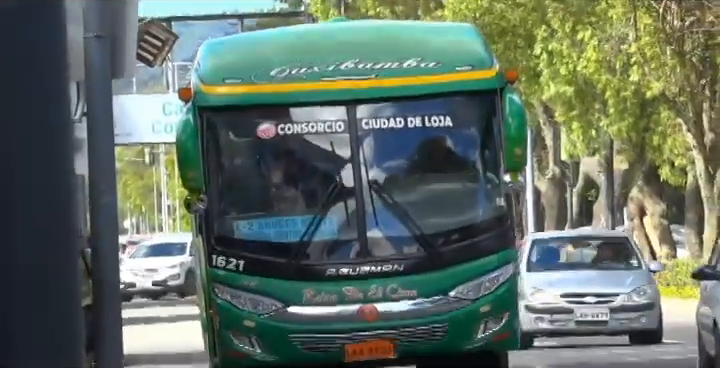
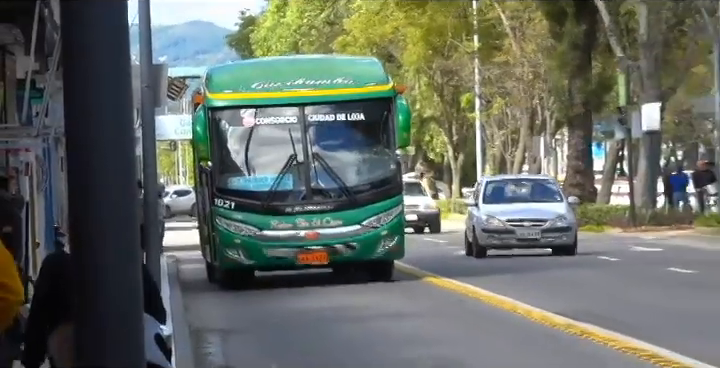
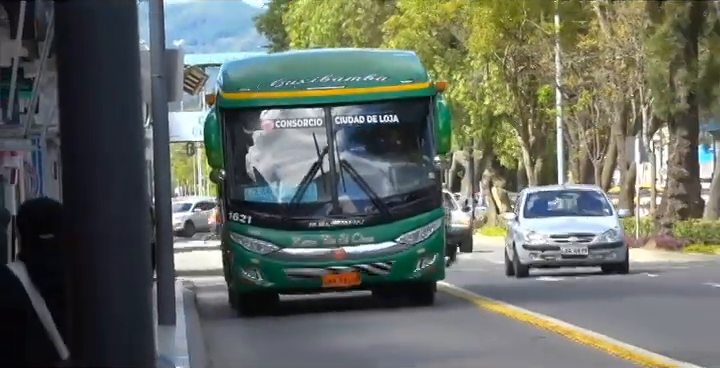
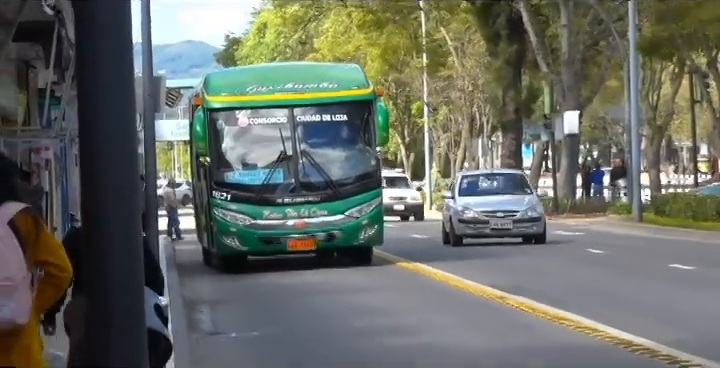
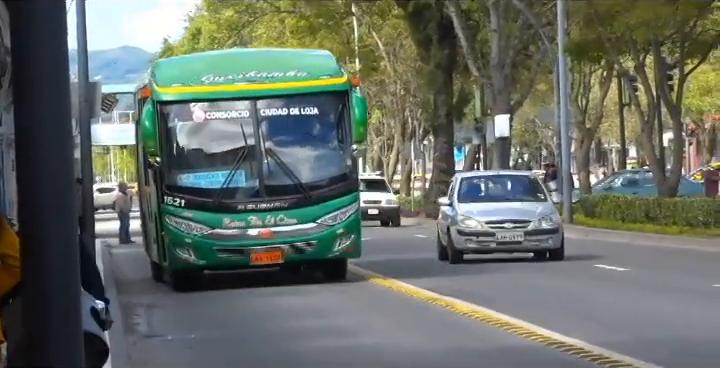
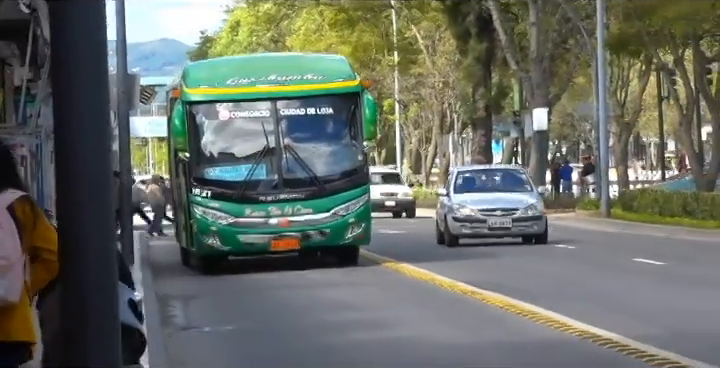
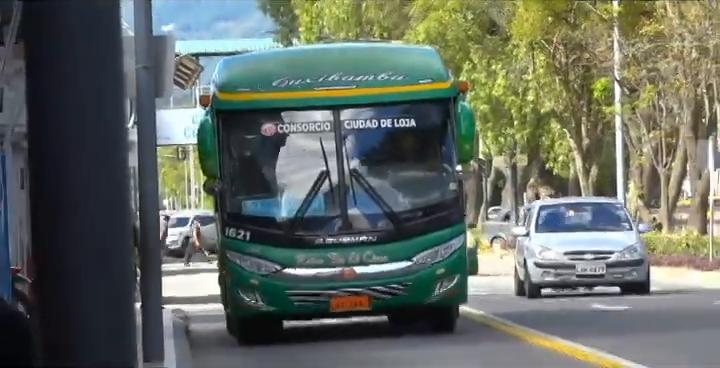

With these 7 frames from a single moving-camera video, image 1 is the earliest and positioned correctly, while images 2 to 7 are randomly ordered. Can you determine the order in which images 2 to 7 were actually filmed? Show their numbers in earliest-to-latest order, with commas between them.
7, 3, 2, 4, 6, 5
